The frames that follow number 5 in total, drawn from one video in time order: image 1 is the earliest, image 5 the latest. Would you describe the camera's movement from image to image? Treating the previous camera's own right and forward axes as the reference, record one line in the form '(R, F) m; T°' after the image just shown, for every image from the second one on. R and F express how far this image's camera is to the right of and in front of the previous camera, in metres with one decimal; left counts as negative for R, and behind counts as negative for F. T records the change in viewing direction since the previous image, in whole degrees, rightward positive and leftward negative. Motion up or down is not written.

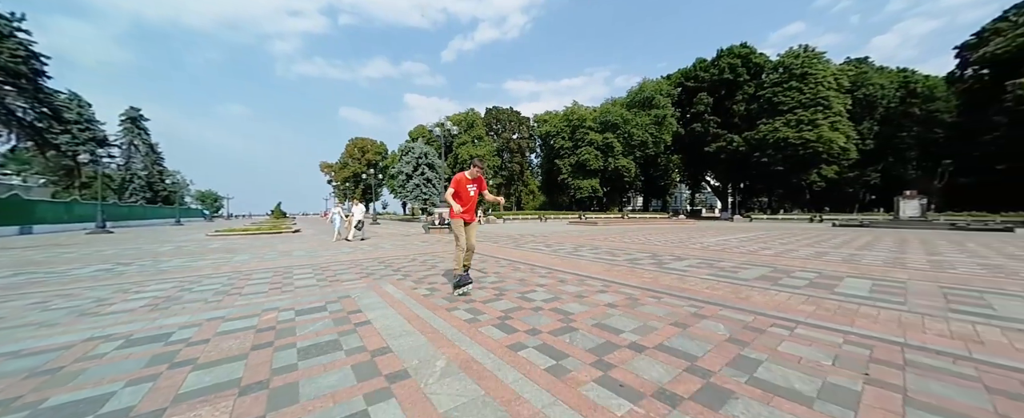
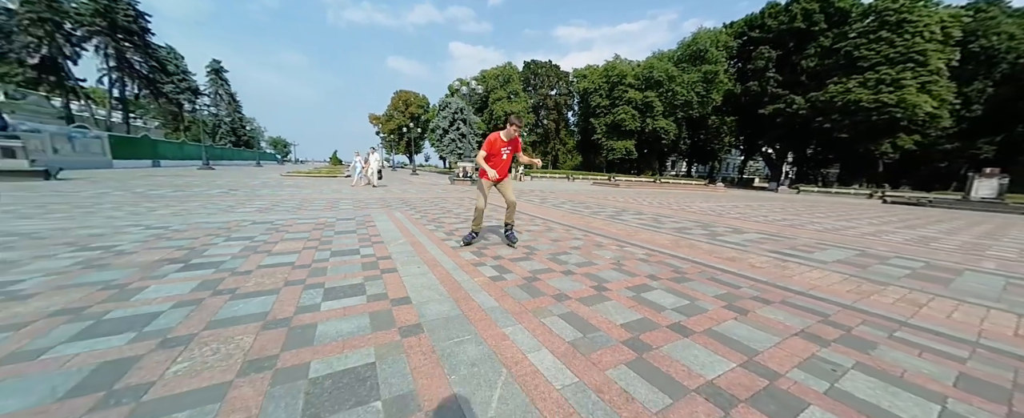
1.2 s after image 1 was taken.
(+1.6, -1.8) m; -8°
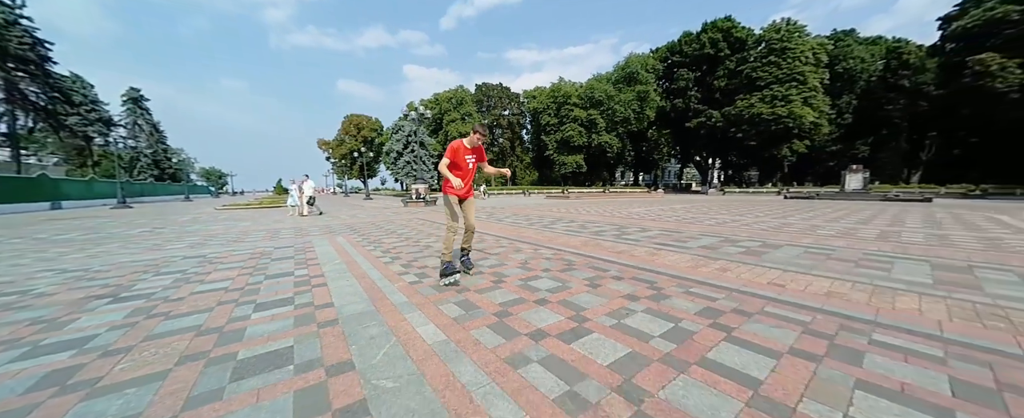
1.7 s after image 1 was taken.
(+0.6, -0.8) m; +7°
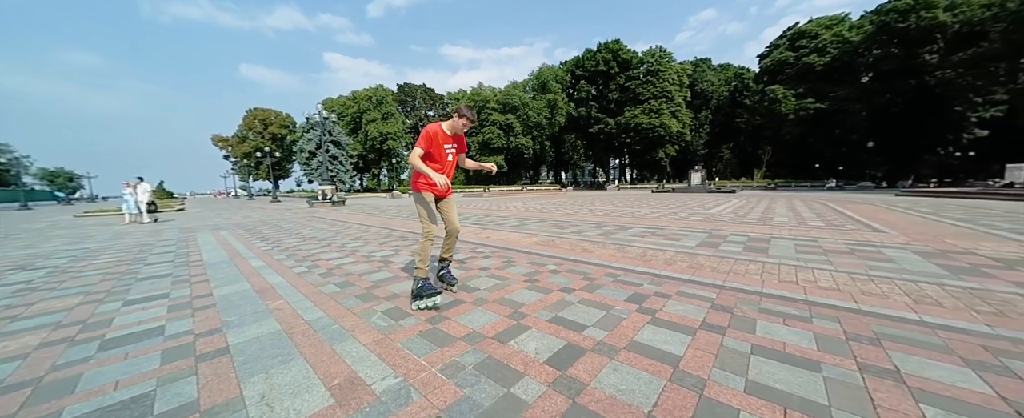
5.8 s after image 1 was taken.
(+2.2, -2.9) m; +12°
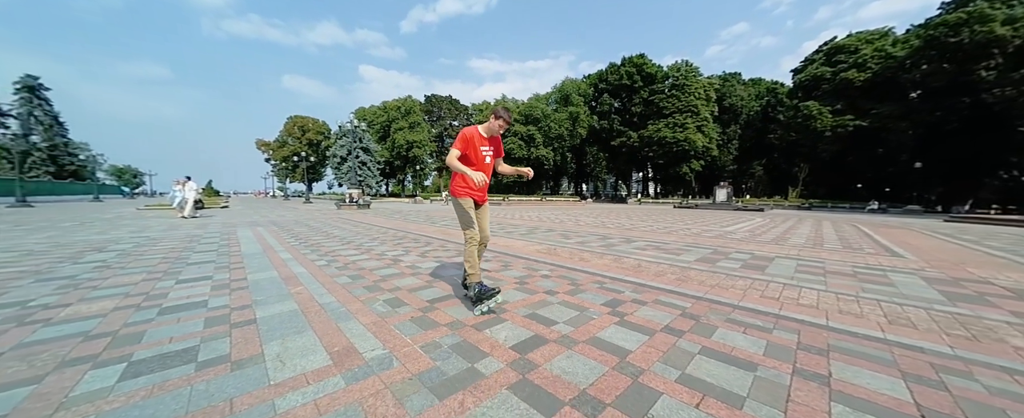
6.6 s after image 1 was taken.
(+0.3, -0.3) m; -4°
